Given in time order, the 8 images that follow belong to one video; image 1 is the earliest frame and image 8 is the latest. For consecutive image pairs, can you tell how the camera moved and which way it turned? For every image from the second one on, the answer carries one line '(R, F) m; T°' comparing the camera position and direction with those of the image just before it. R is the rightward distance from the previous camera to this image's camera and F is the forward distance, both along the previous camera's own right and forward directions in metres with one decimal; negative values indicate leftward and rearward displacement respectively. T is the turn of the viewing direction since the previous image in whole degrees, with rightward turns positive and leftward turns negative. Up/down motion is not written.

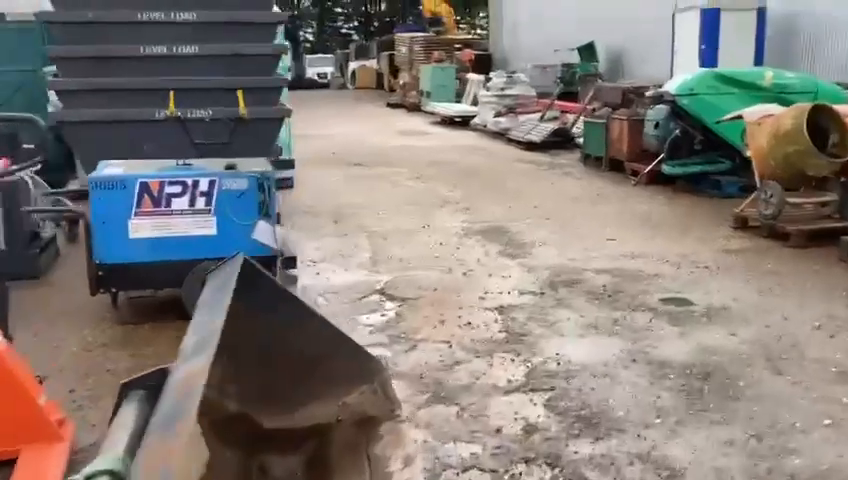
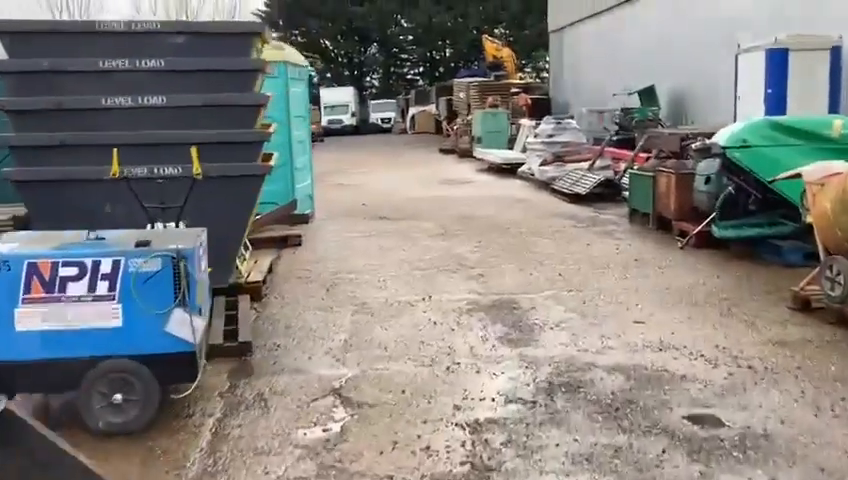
(+0.5, +0.9) m; -5°
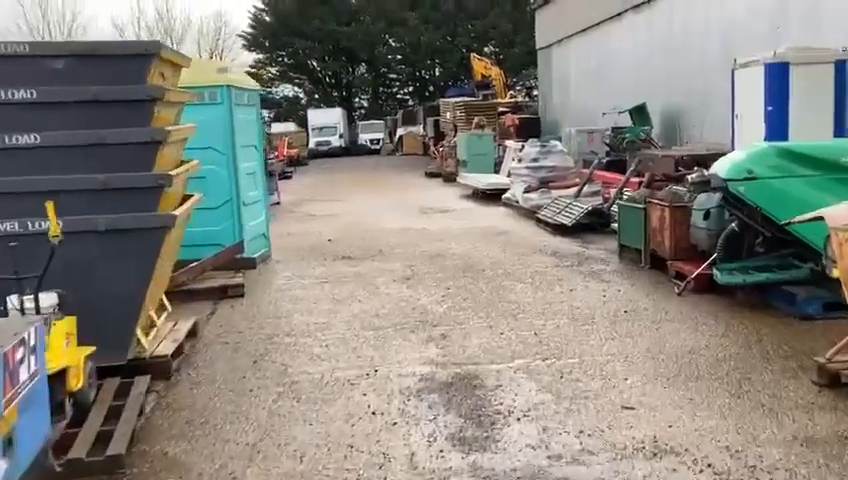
(+0.3, +1.0) m; 0°
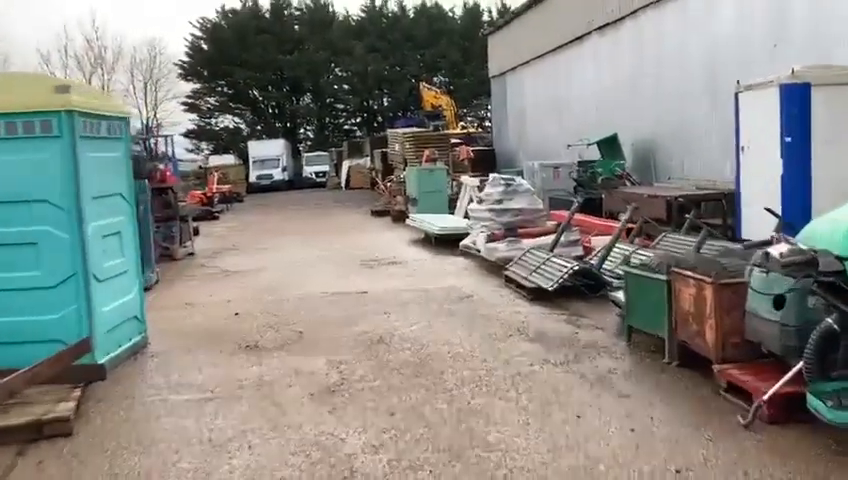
(+0.1, +2.3) m; +4°
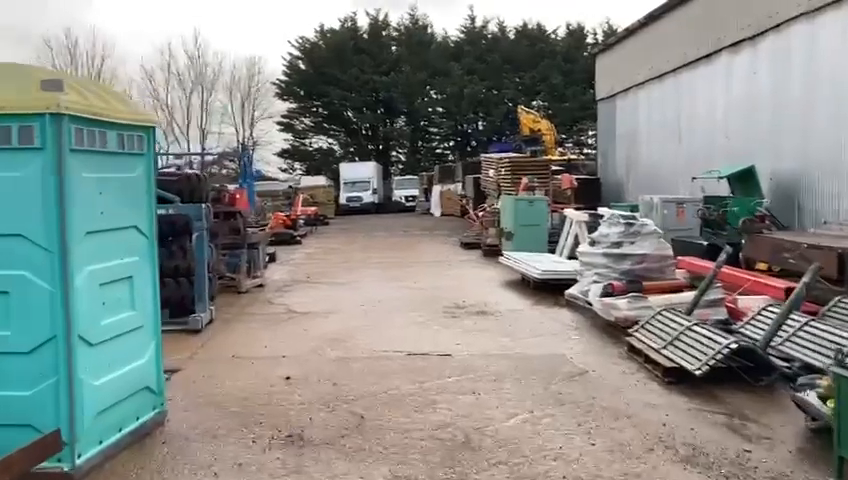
(-0.1, +1.7) m; -7°
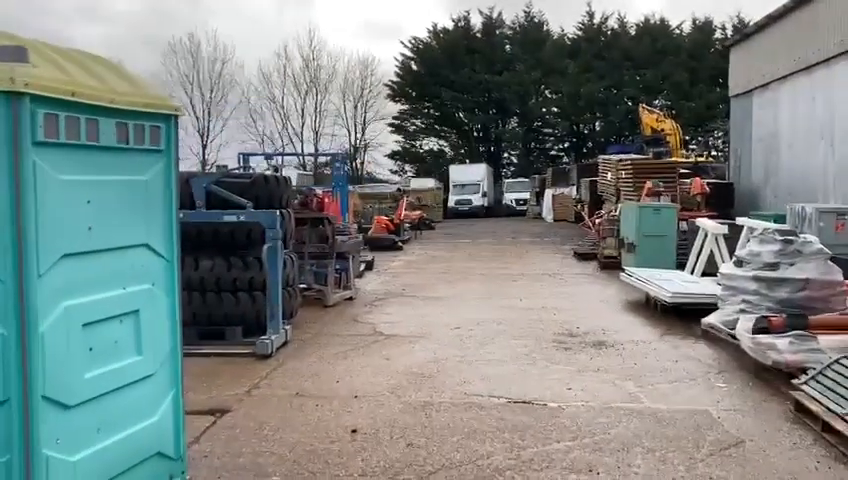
(+0.1, +1.3) m; -8°
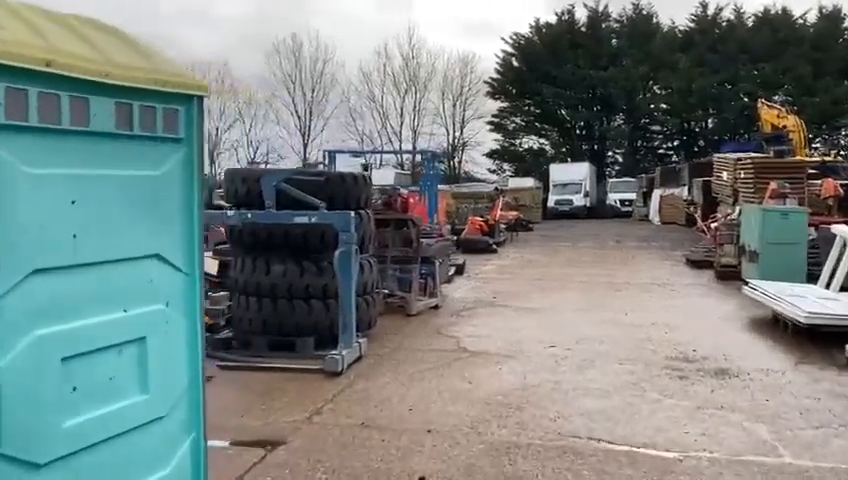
(+0.1, +0.9) m; -7°
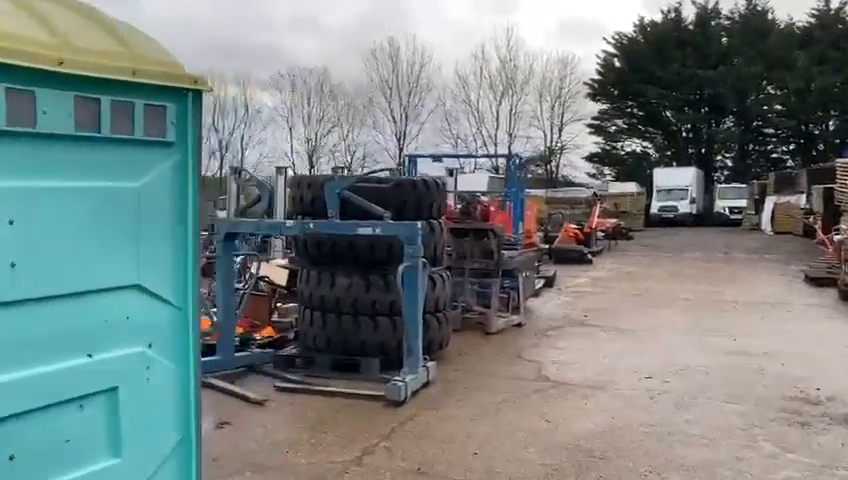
(+0.2, +0.7) m; -7°
